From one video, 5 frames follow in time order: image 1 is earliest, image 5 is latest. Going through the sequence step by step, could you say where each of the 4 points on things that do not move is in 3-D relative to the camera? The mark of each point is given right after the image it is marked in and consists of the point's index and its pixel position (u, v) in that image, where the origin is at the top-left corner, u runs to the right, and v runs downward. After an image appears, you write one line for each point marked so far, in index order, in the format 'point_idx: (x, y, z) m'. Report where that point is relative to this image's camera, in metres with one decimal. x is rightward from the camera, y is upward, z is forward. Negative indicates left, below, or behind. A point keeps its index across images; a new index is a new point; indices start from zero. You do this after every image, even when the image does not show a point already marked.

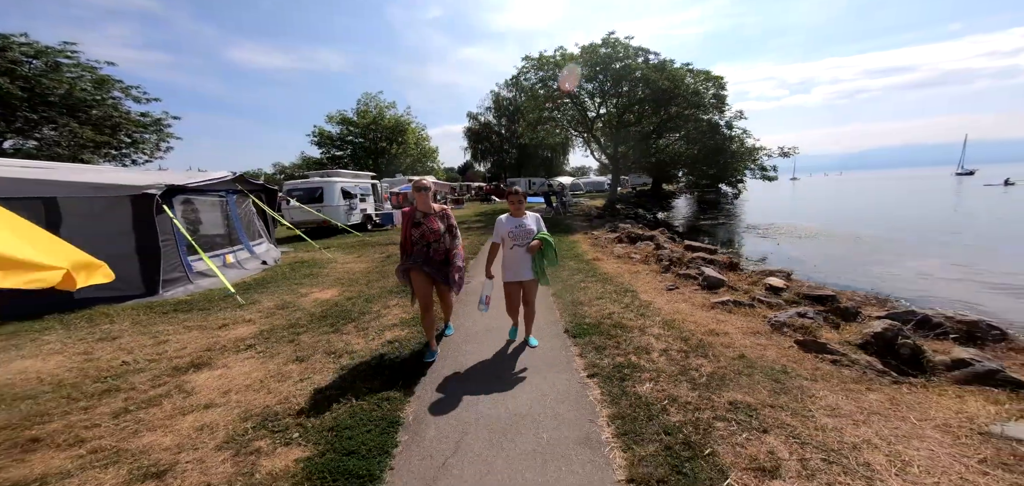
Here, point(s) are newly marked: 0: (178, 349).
0: (-3.8, -1.2, +4.2) m
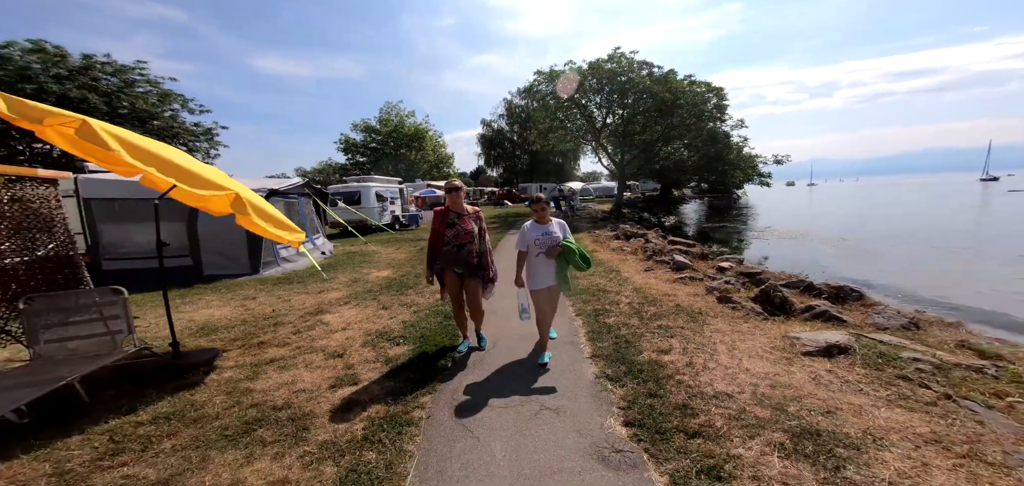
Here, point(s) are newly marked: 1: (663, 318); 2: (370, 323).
0: (-3.5, -1.0, +6.2) m
1: (+2.0, -1.0, +4.9) m
2: (-2.0, -1.1, +5.3) m
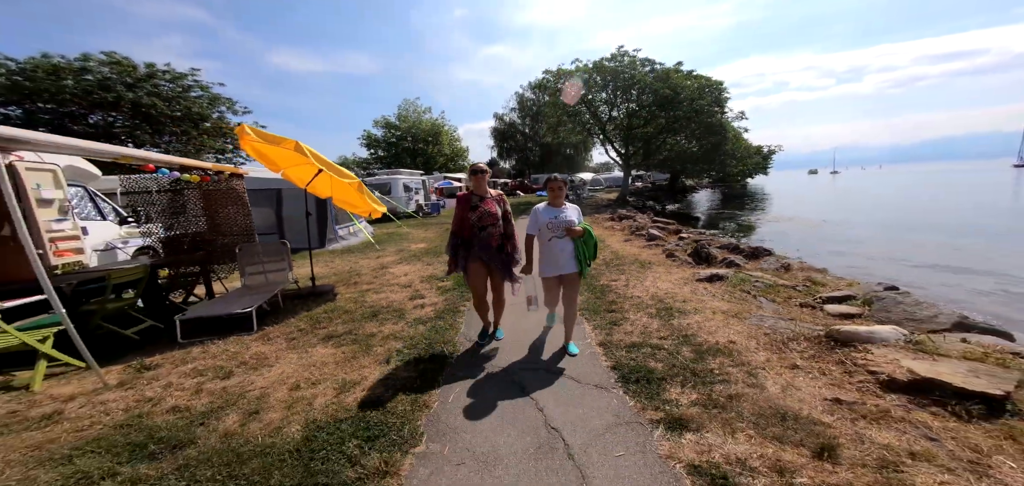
0: (-3.4, -0.5, +8.7) m
1: (+2.1, -0.4, +7.1) m
2: (-1.9, -0.6, +7.7) m
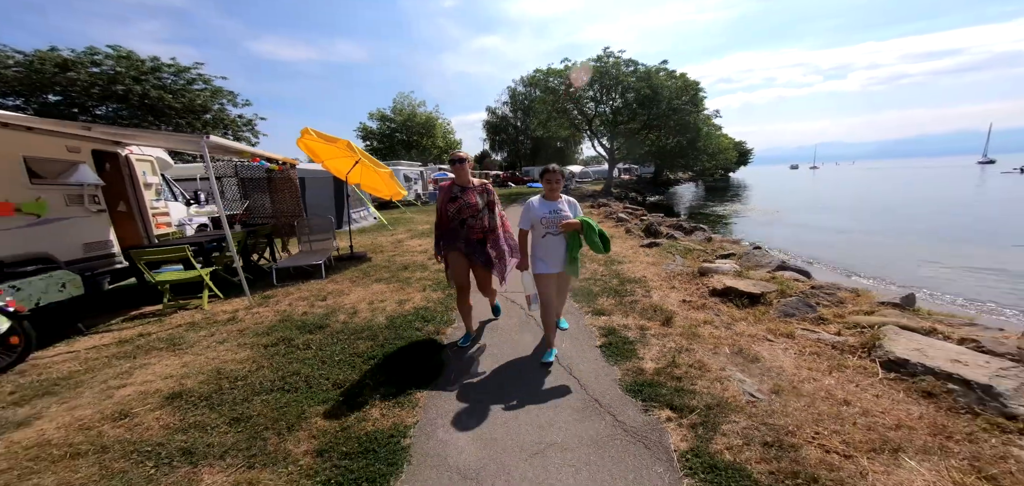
0: (-3.6, +0.1, +10.6) m
1: (+1.9, +0.1, +9.2) m
2: (-2.1, -0.1, +9.7) m
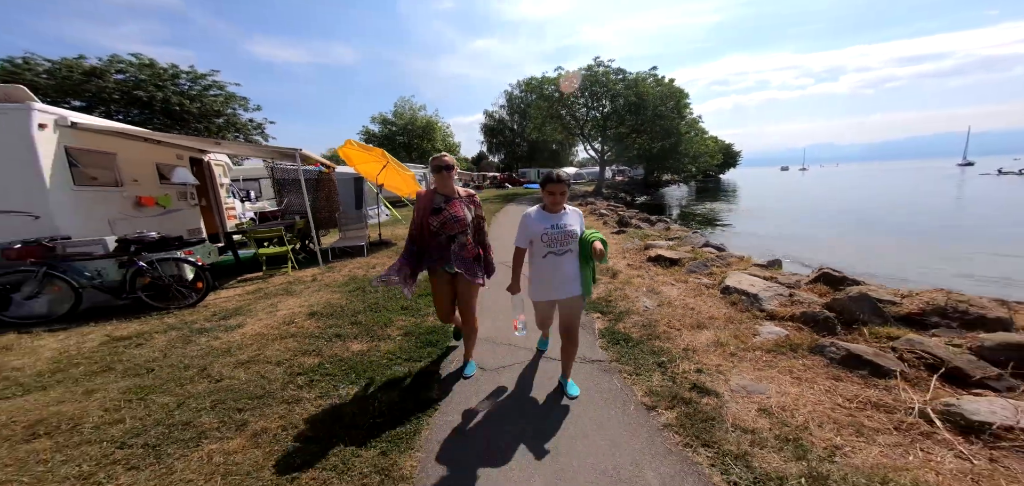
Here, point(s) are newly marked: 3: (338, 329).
0: (-3.6, +0.4, +12.7) m
1: (+1.8, +0.4, +11.4) m
2: (-2.2, +0.3, +11.8) m
3: (-2.3, -1.1, +4.8) m
